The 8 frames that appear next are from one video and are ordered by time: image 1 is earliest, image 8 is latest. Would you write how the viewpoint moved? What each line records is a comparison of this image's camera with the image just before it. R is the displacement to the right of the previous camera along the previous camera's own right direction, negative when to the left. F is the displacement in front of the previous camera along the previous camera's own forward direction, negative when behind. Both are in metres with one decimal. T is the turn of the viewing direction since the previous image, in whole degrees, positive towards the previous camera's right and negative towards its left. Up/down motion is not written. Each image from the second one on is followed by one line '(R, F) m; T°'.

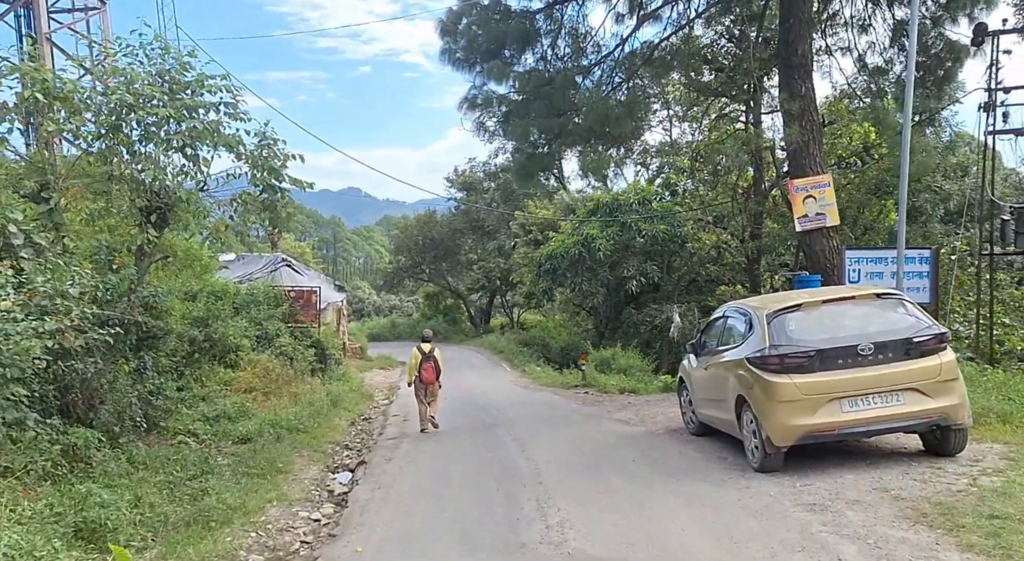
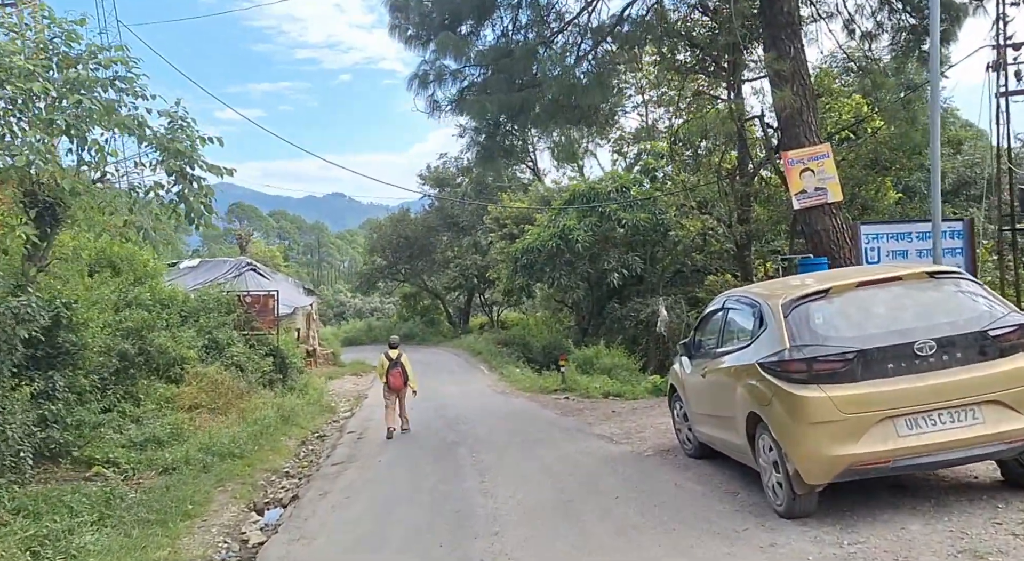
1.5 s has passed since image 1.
(+0.3, +1.4) m; +1°
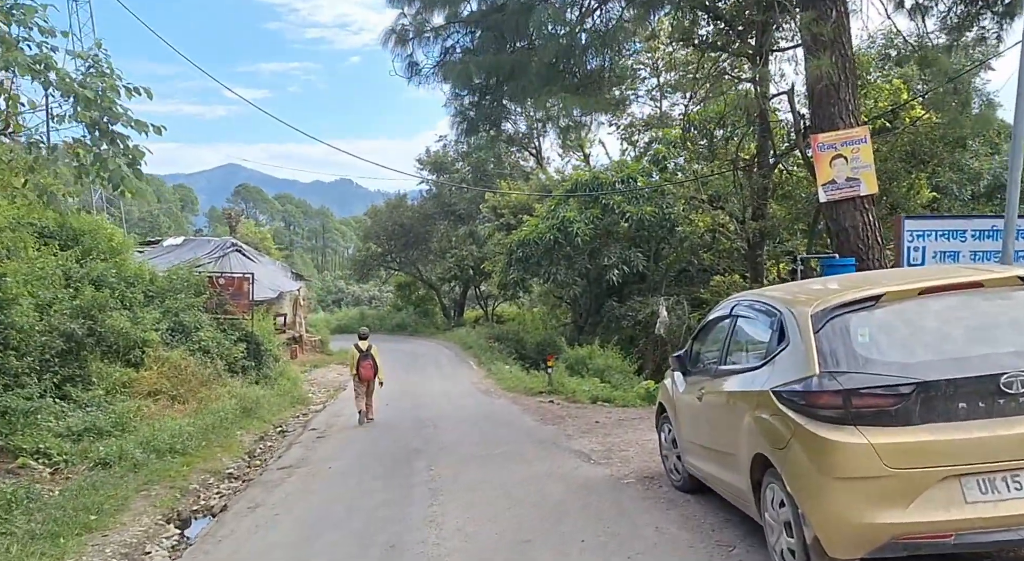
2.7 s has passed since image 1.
(+0.3, +1.1) m; 0°
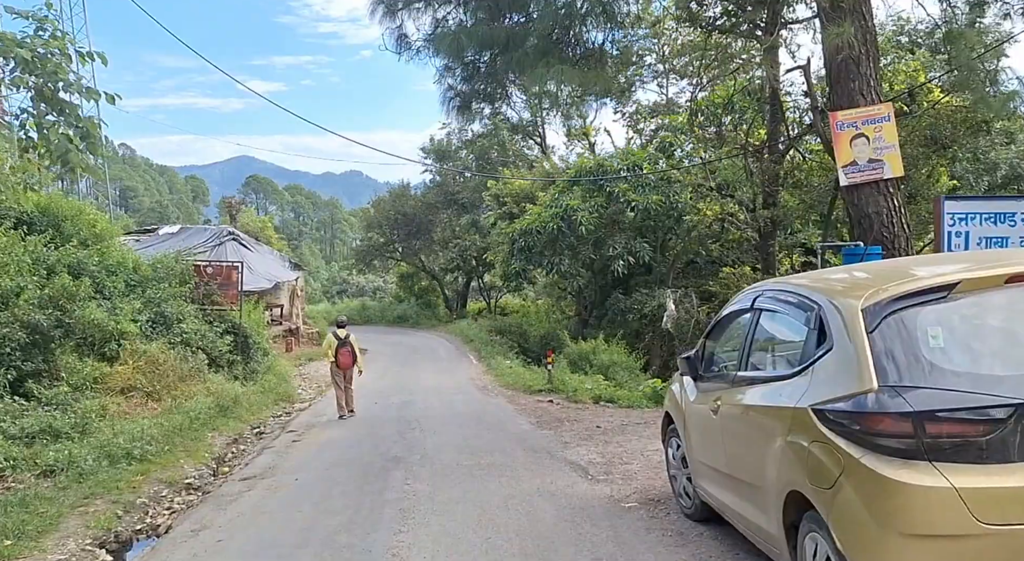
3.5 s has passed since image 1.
(+0.2, +0.8) m; -1°
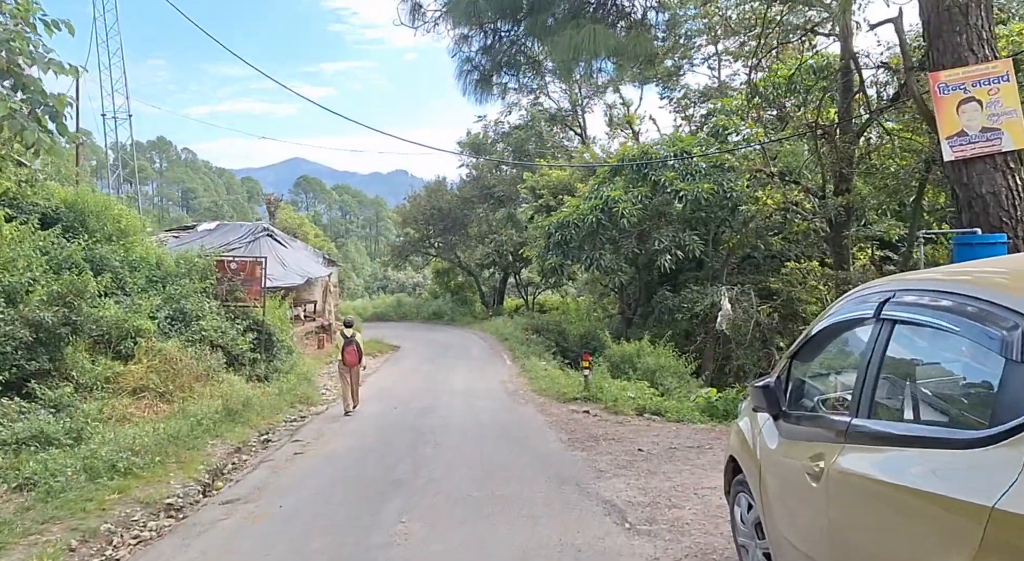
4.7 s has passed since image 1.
(+0.1, +1.3) m; -3°
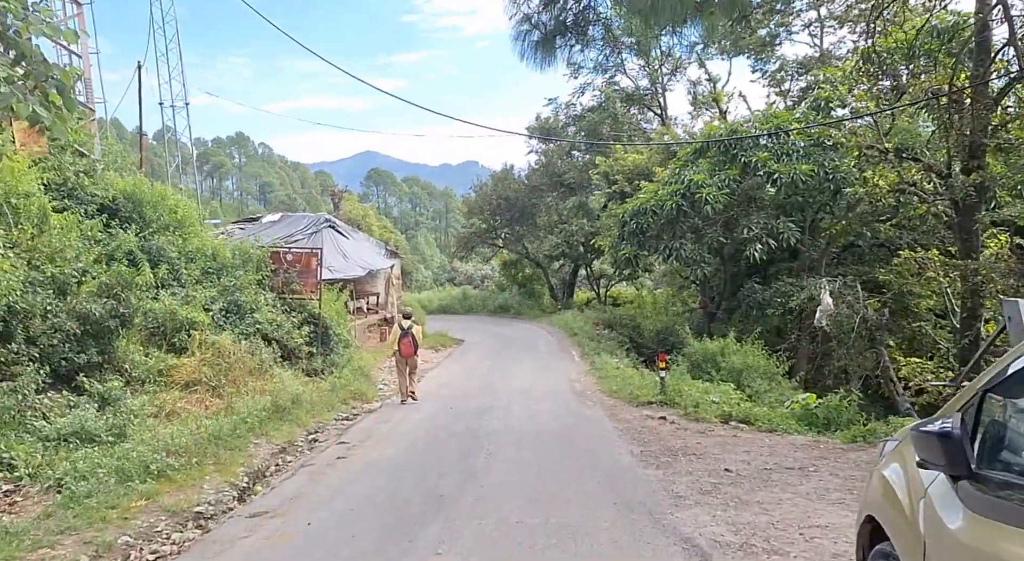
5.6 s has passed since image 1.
(0.0, +0.9) m; -5°
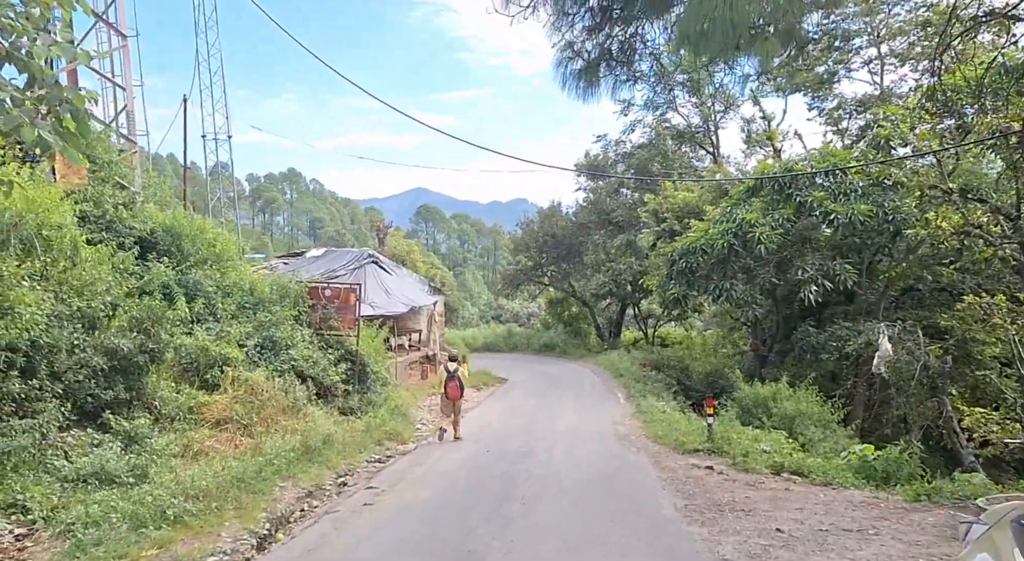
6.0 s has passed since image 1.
(+0.1, +0.4) m; -3°
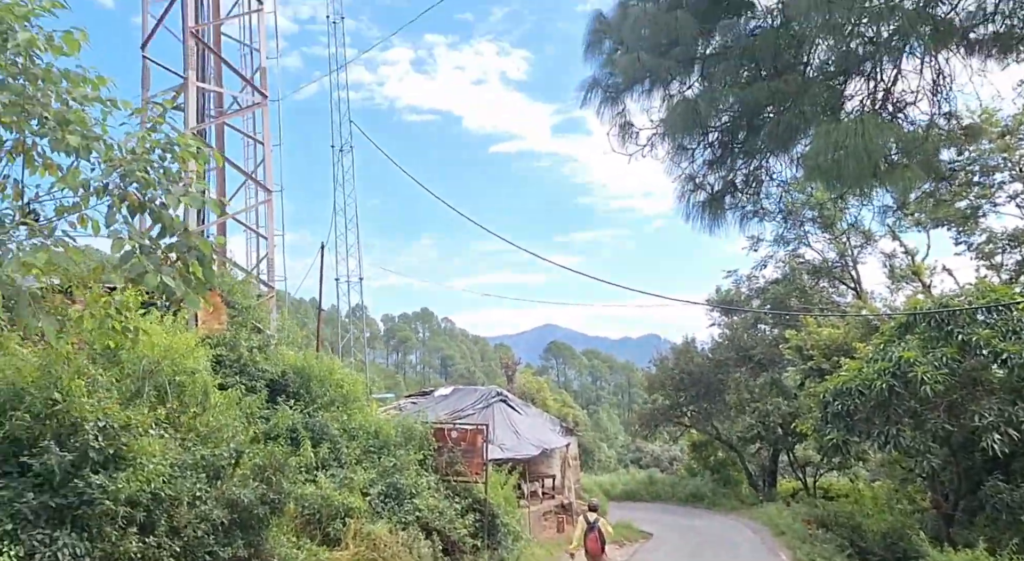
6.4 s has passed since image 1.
(-0.3, +1.1) m; -9°
